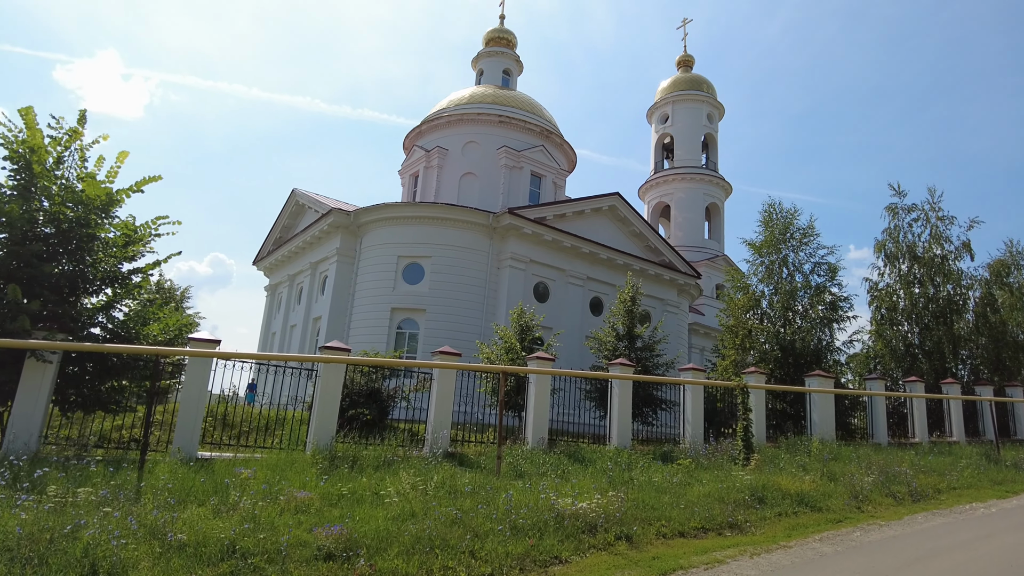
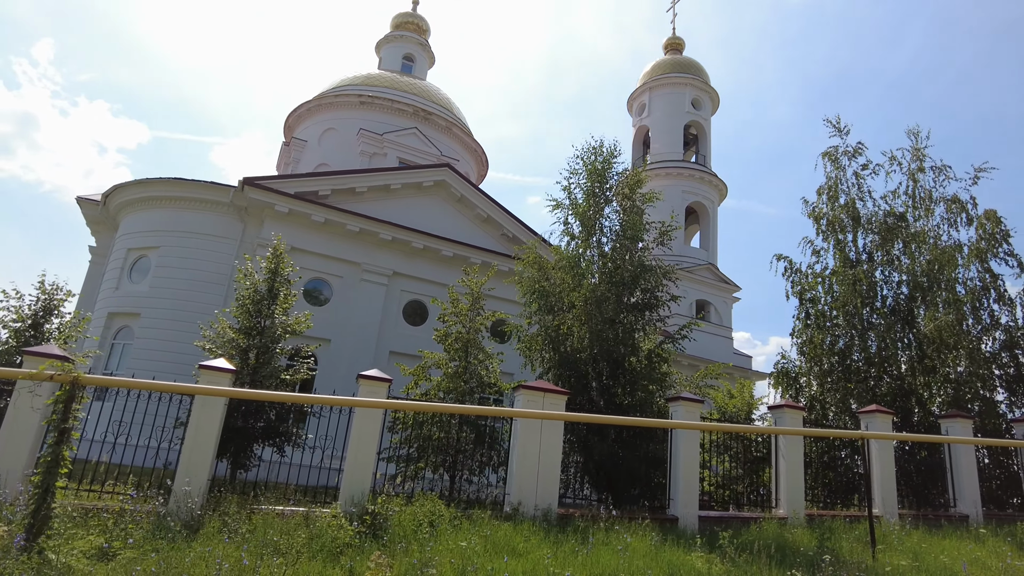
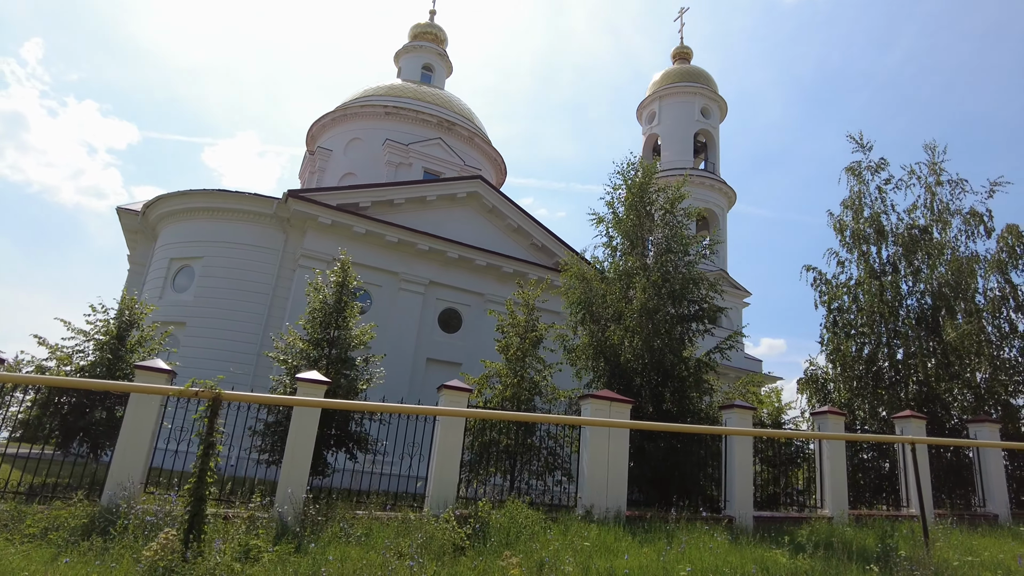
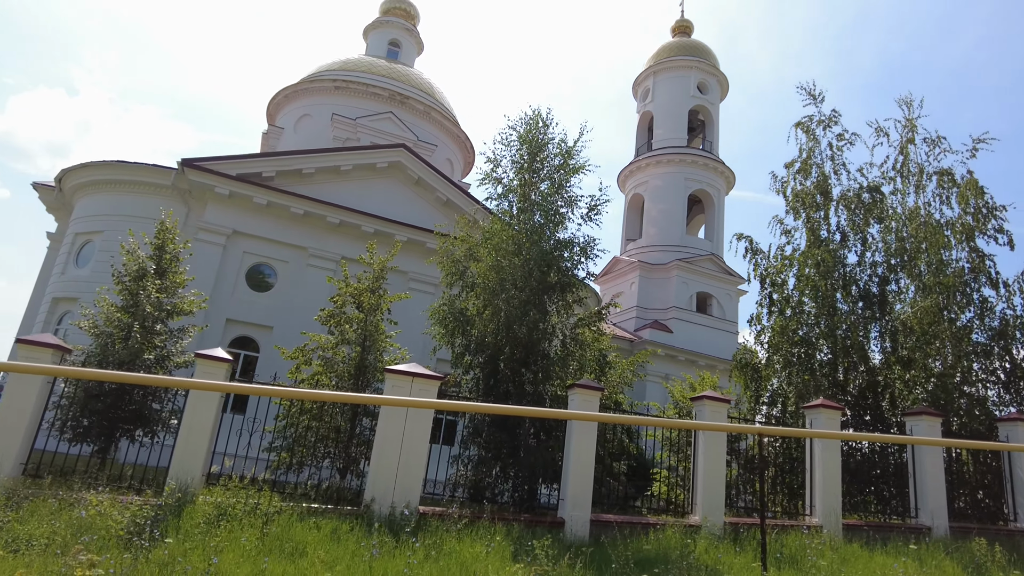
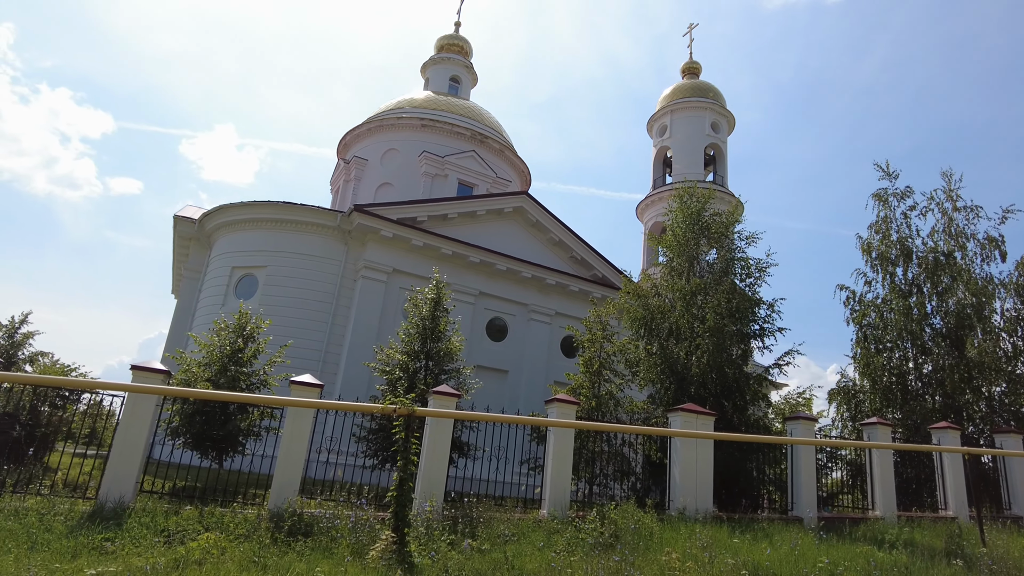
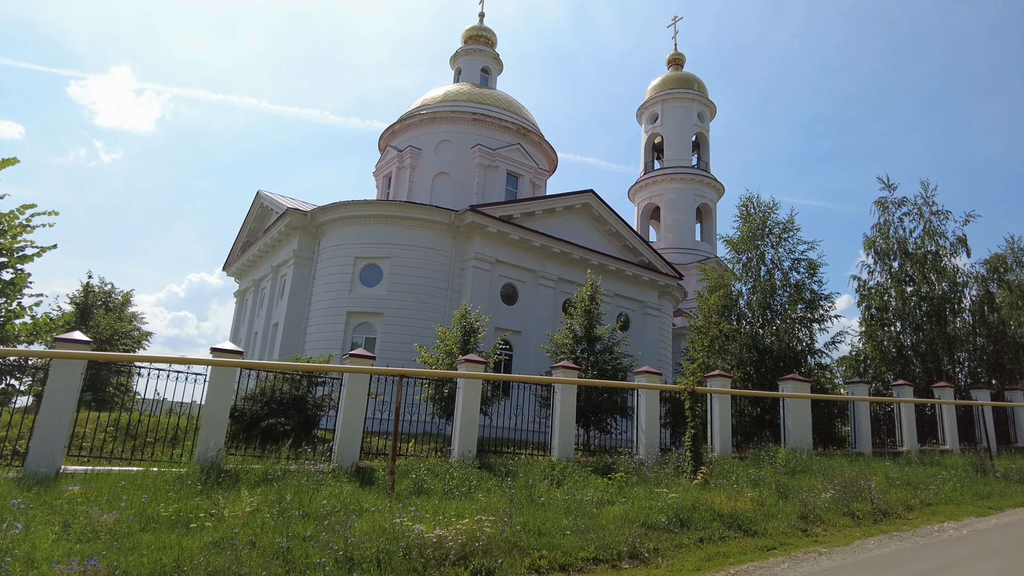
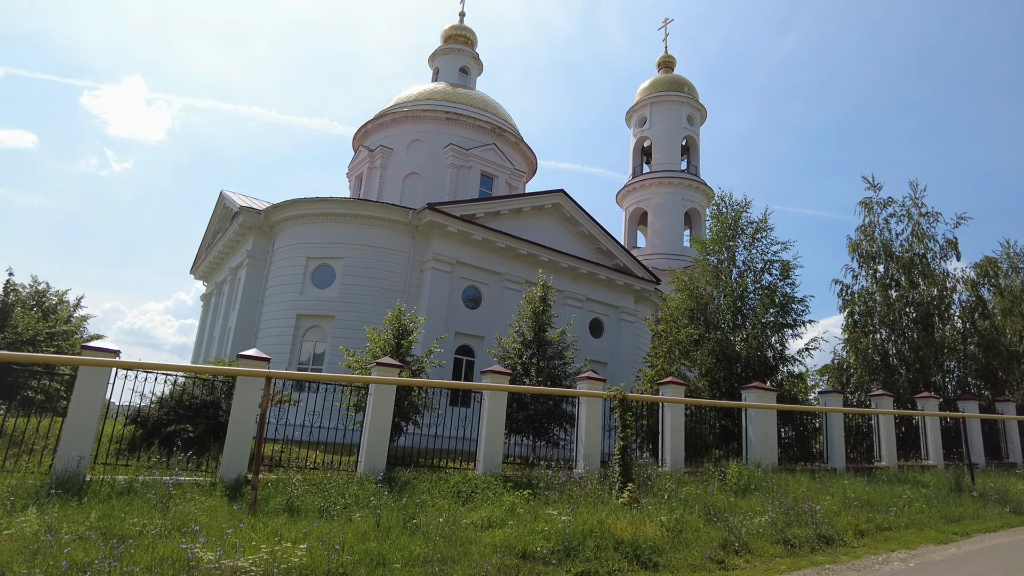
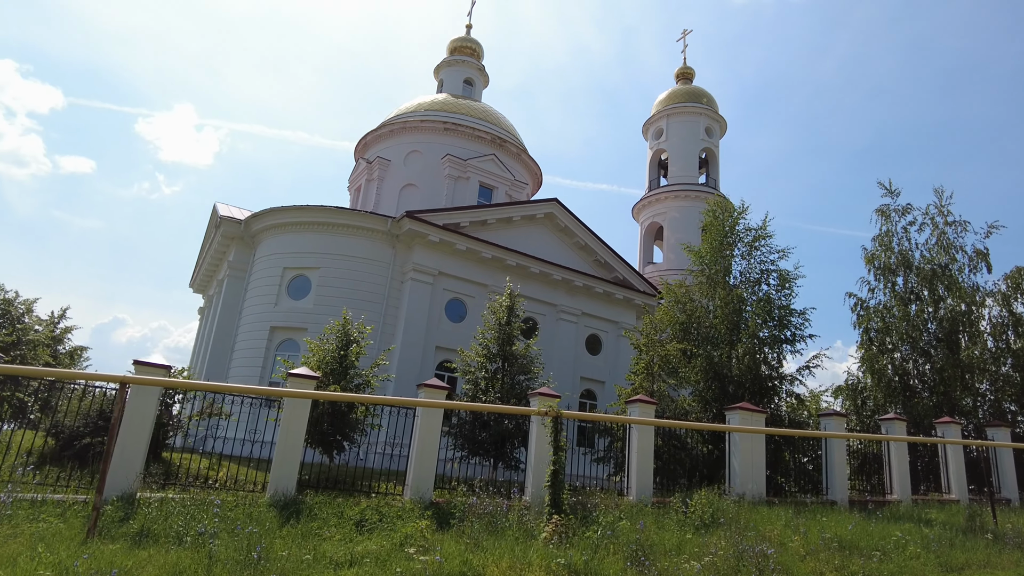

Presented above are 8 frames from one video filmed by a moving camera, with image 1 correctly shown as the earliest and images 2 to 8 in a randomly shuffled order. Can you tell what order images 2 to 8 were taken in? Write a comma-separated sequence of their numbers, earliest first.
6, 7, 8, 5, 3, 2, 4
